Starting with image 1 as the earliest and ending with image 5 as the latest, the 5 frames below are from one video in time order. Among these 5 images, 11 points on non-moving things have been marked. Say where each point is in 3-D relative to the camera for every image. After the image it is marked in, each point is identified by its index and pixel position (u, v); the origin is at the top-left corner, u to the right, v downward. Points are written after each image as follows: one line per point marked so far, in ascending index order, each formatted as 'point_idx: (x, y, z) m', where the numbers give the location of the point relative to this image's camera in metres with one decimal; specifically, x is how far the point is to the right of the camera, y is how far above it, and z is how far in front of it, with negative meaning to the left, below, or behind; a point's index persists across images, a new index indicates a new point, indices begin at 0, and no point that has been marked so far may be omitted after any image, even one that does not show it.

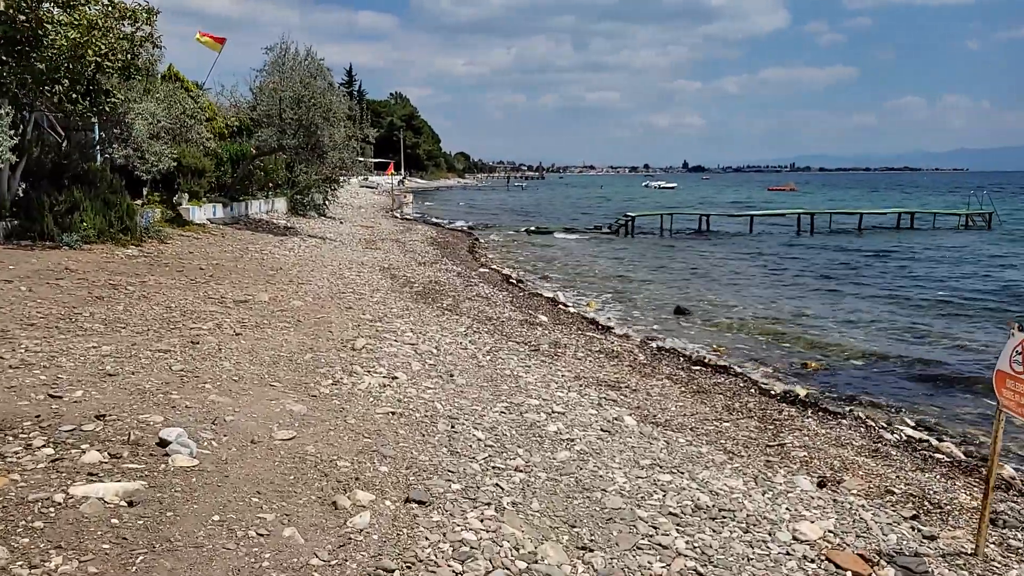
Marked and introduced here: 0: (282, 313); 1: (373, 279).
0: (-4.6, -0.5, +12.7) m
1: (-4.2, +0.3, +19.0) m
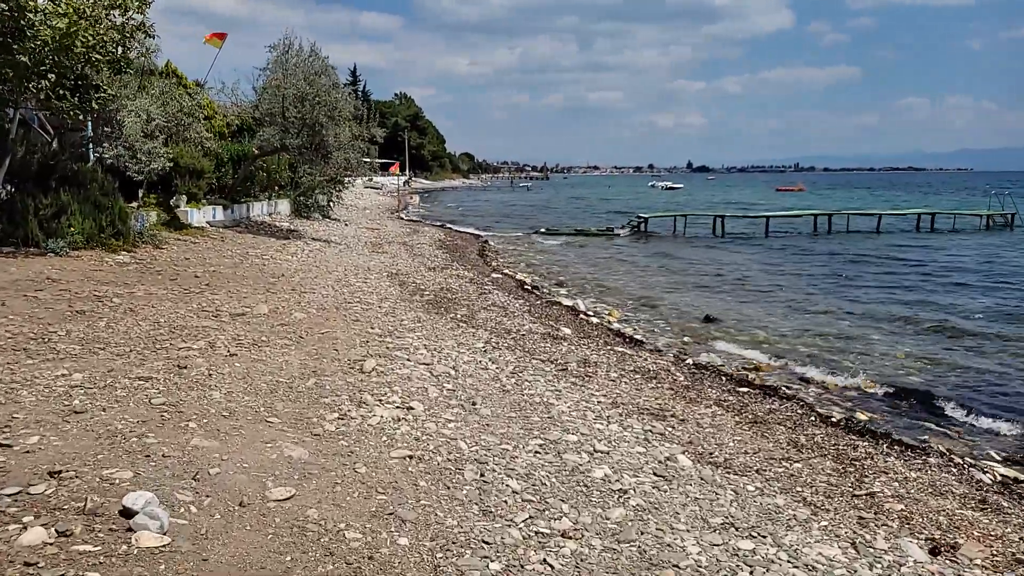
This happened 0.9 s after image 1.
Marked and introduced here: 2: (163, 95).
0: (-4.2, -0.7, +11.6) m
1: (-3.7, 0.0, +17.9) m
2: (-10.9, +6.0, +19.8) m
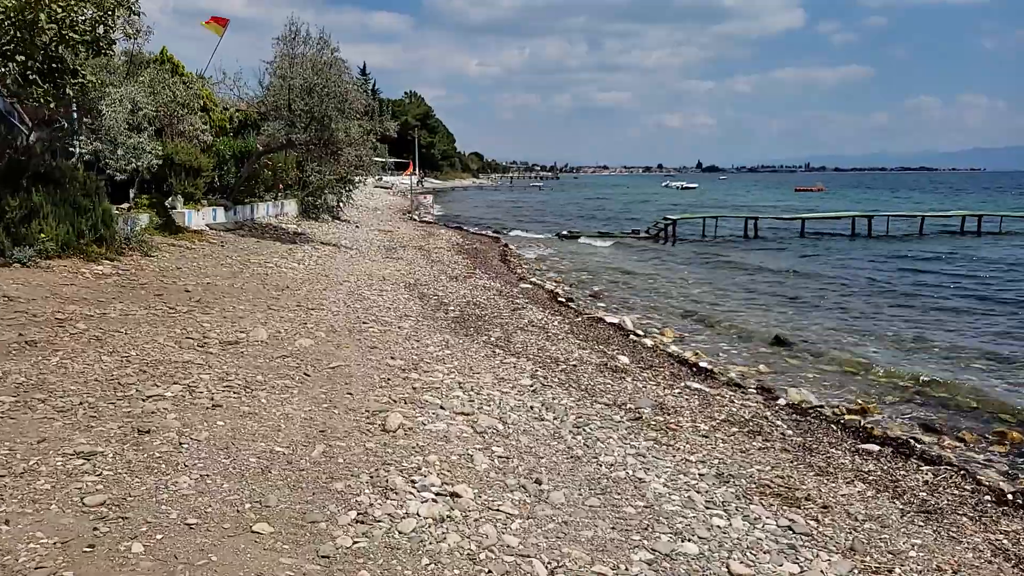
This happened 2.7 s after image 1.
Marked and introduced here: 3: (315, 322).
0: (-3.4, -1.1, +9.3) m
1: (-2.8, -0.3, +15.7) m
2: (-9.9, +5.7, +17.7) m
3: (-3.8, -0.7, +12.3) m
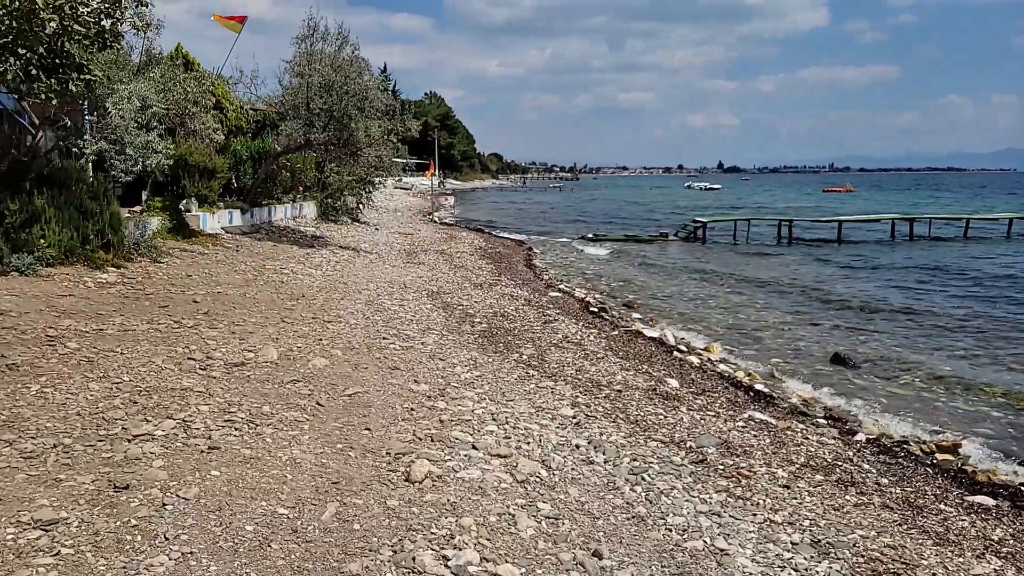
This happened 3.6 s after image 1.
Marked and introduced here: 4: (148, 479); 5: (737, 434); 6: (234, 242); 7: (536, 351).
0: (-2.8, -1.3, +8.3) m
1: (-2.1, -0.5, +14.6) m
2: (-9.1, +5.5, +16.8) m
3: (-3.2, -0.9, +11.2) m
4: (-3.1, -1.6, +5.4) m
5: (+3.0, -1.9, +8.3) m
6: (-8.5, +1.4, +19.4) m
7: (+0.5, -1.2, +11.9) m
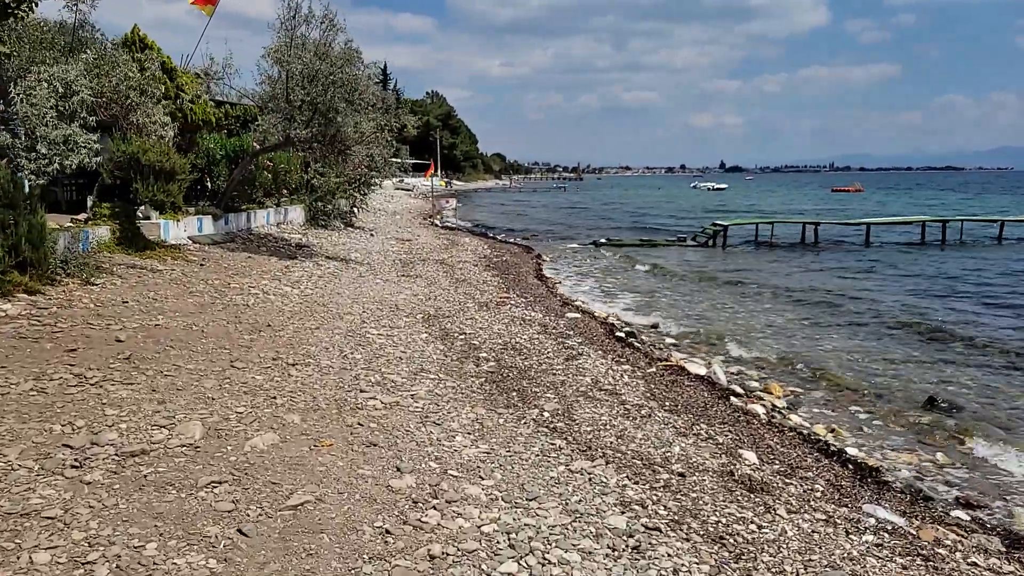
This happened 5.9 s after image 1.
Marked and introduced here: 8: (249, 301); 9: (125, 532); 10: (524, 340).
0: (-2.6, -1.8, +5.5) m
1: (-1.8, -1.1, +11.8) m
2: (-8.9, +5.0, +14.0) m
3: (-3.0, -1.4, +8.4) m
4: (-2.9, -2.1, +2.6) m
5: (+3.2, -2.4, +5.5) m
6: (-8.3, +0.9, +16.7) m
7: (+0.7, -1.7, +9.1) m
8: (-5.6, -0.3, +13.4) m
9: (-3.0, -1.9, +4.9) m
10: (+0.3, -1.1, +12.9) m
